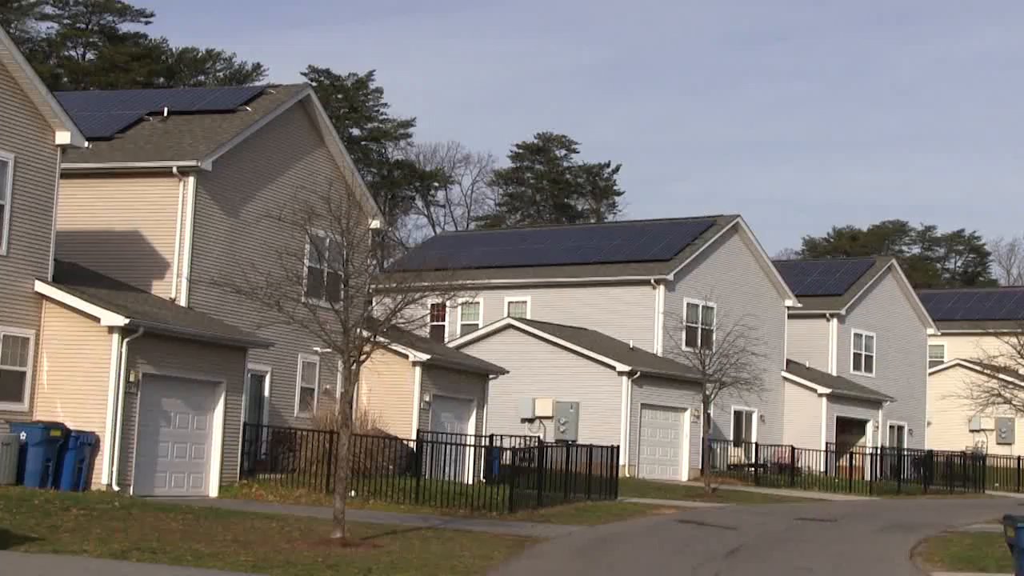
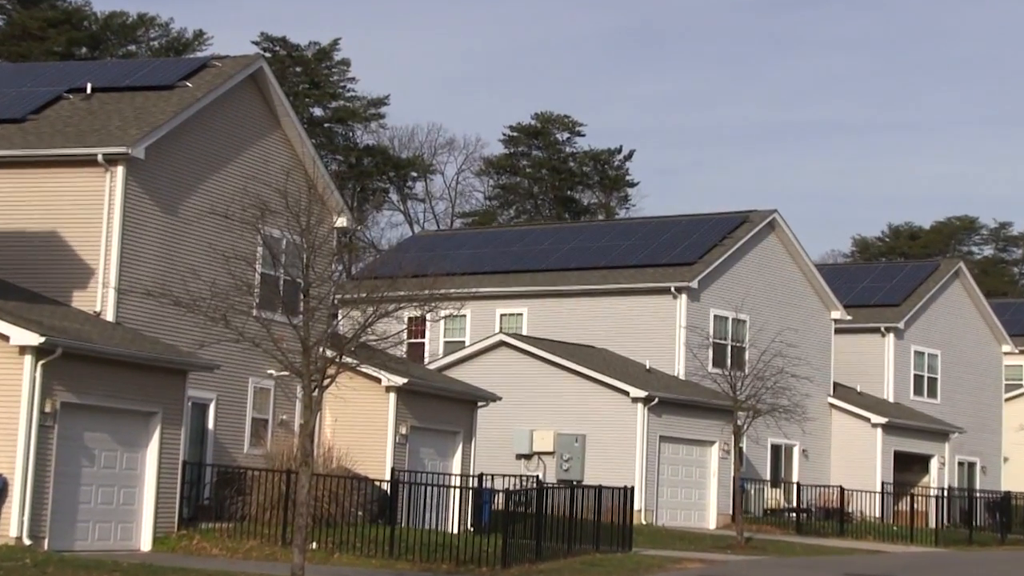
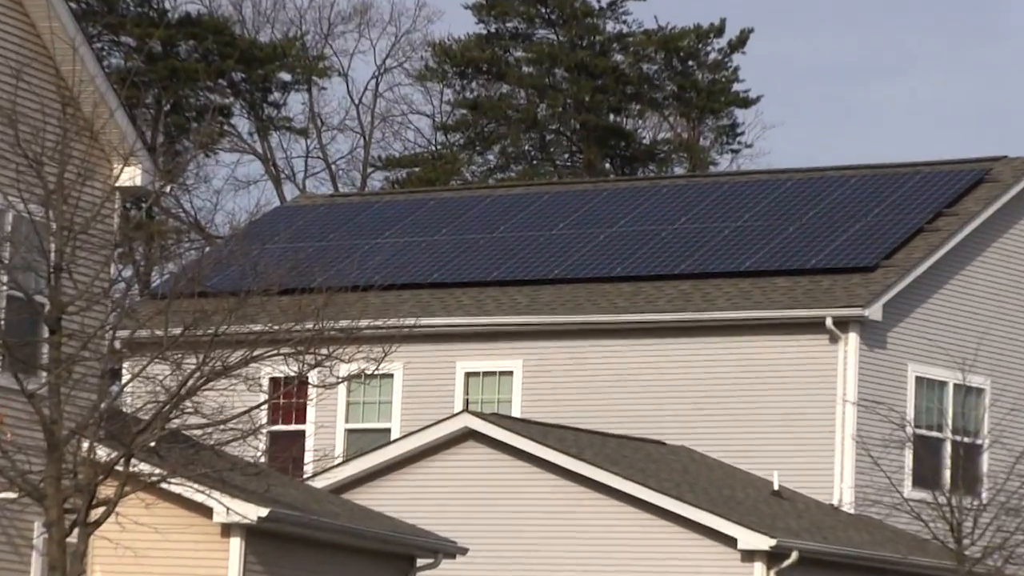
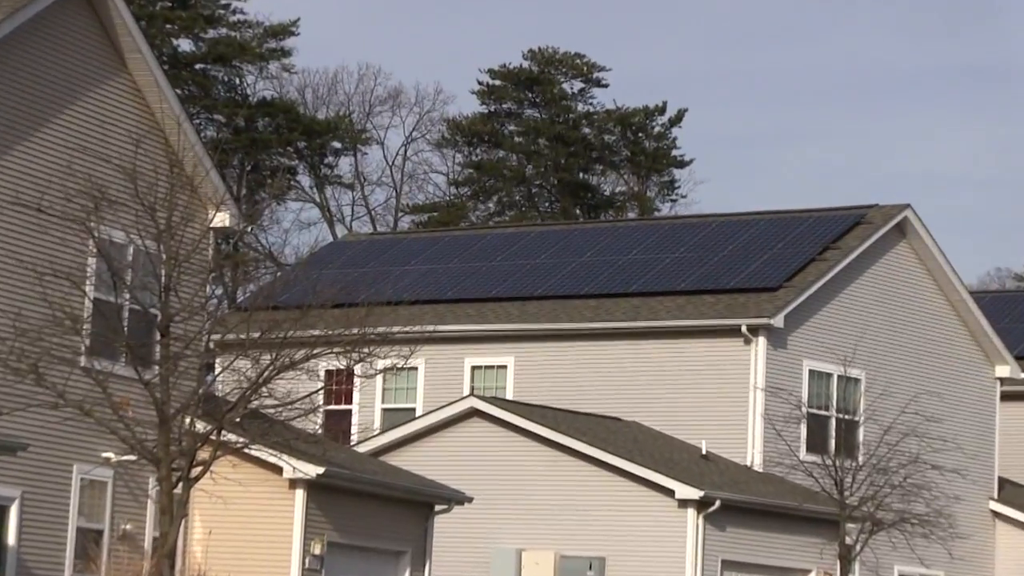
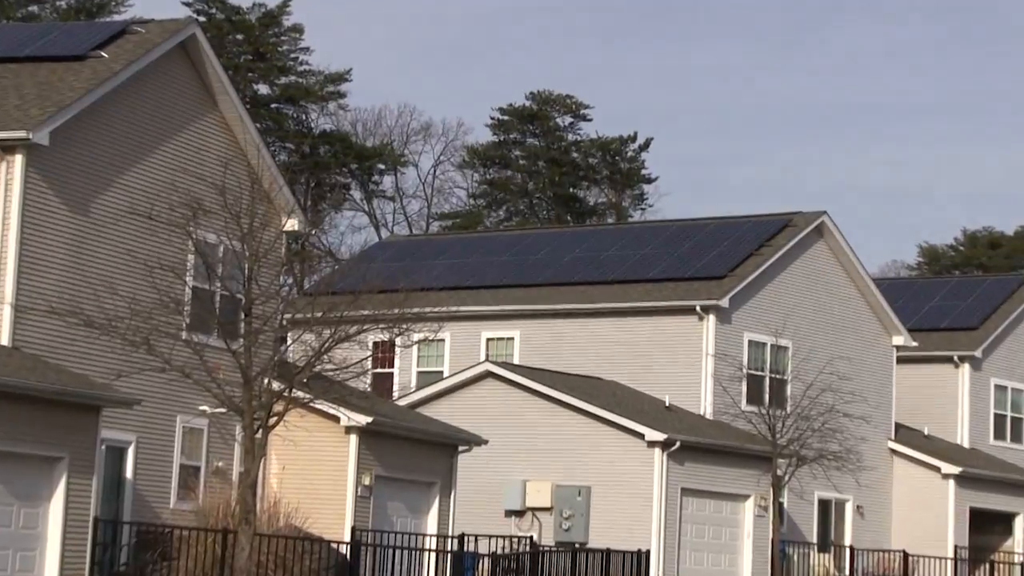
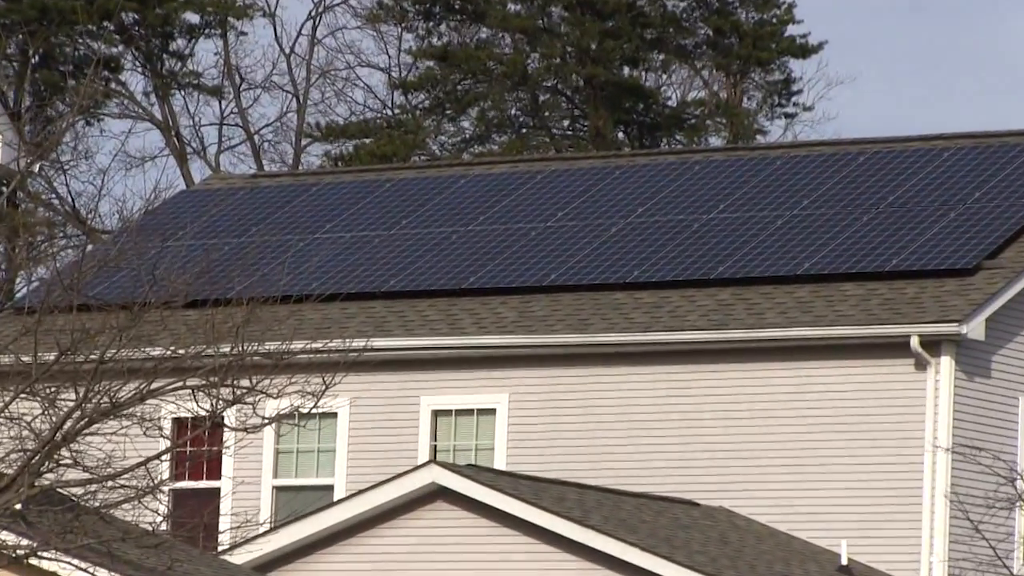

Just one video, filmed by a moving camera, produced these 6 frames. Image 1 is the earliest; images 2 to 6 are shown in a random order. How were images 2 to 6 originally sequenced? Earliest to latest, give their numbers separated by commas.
2, 5, 4, 3, 6
